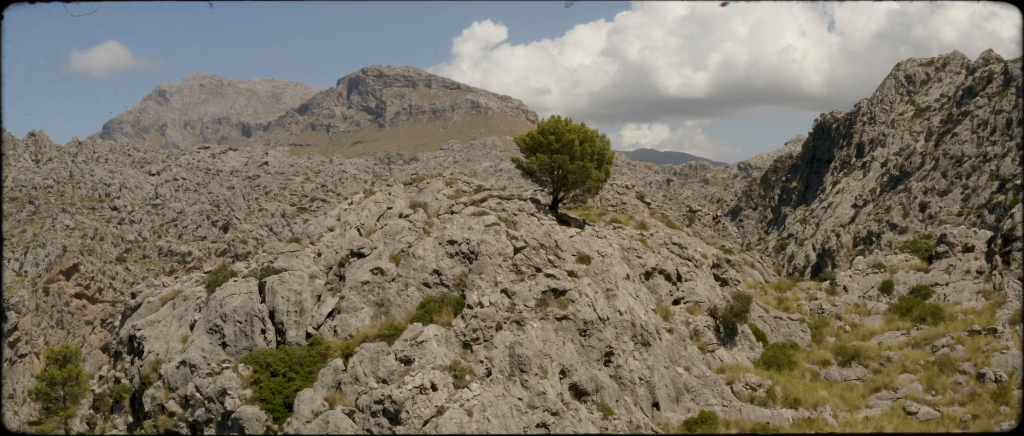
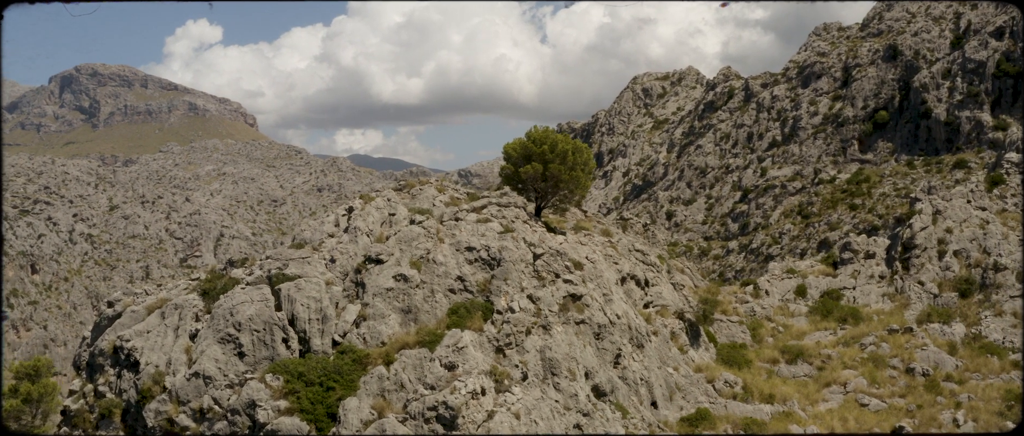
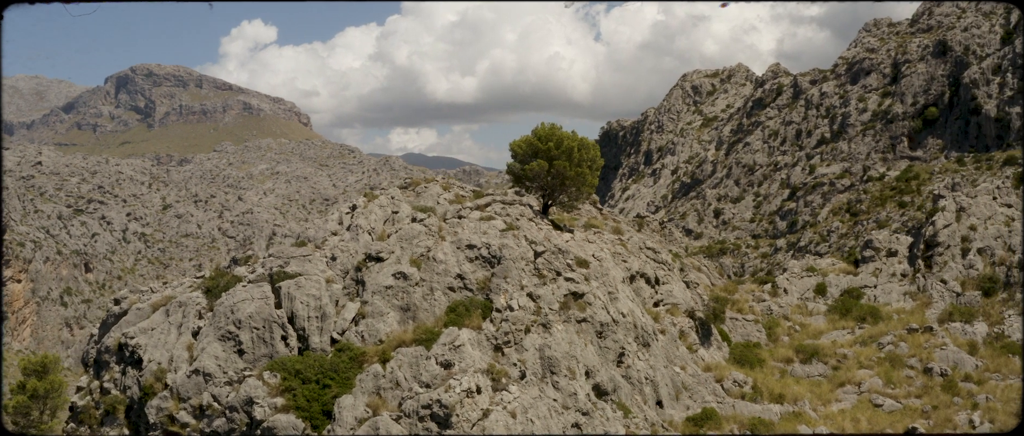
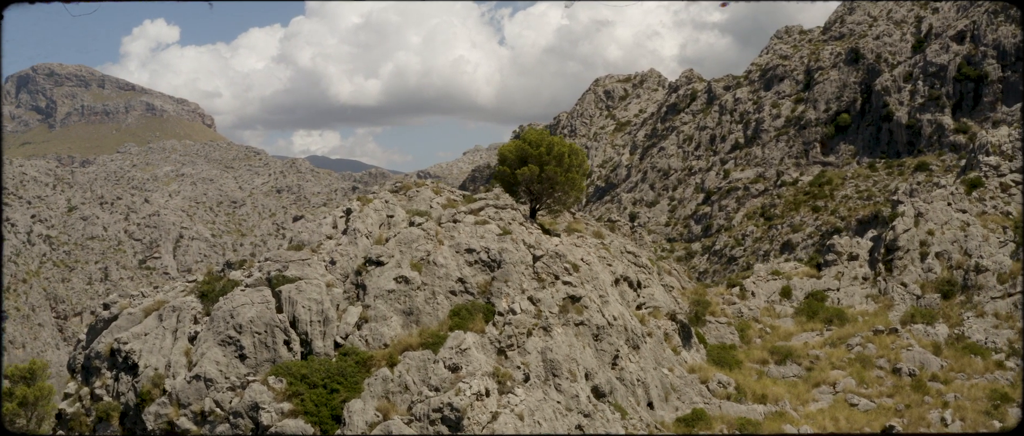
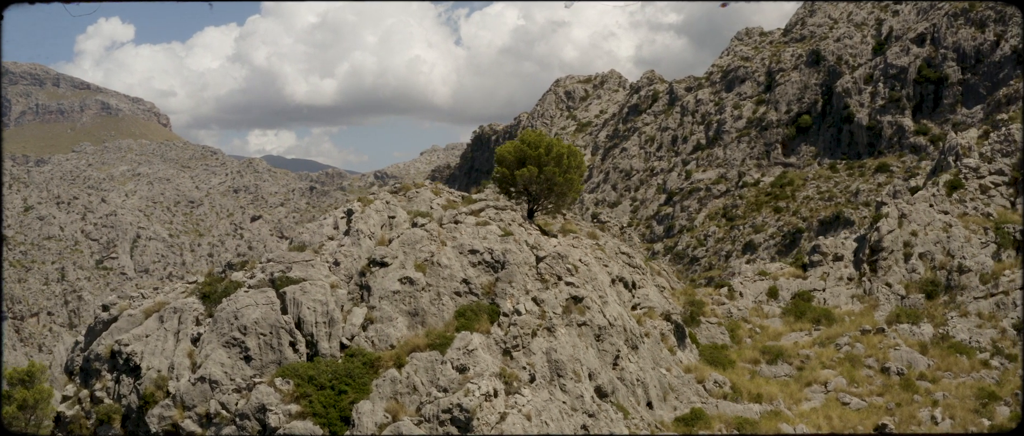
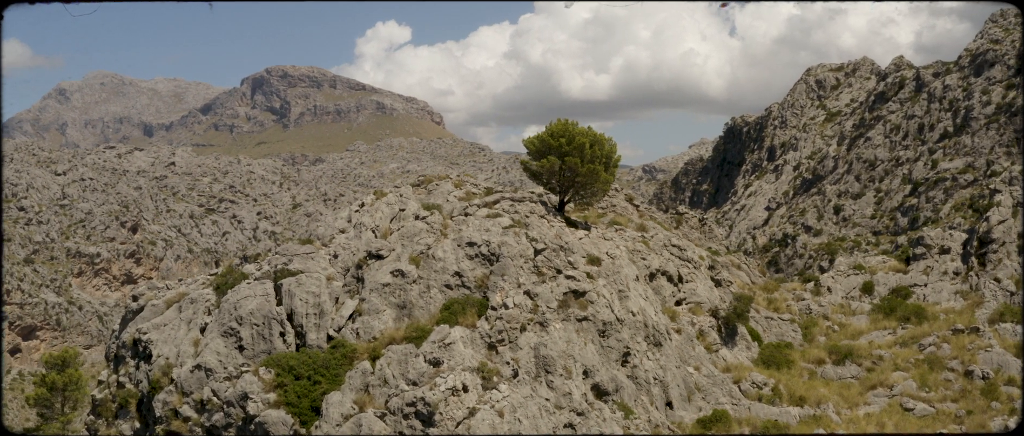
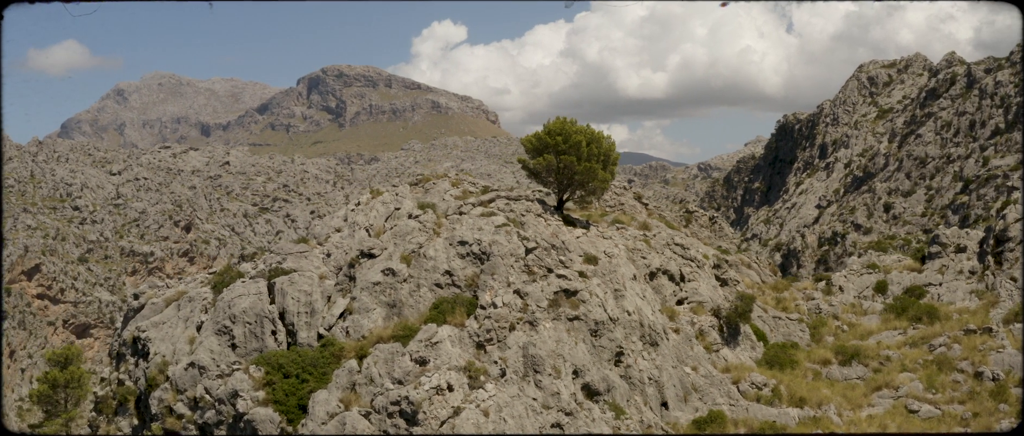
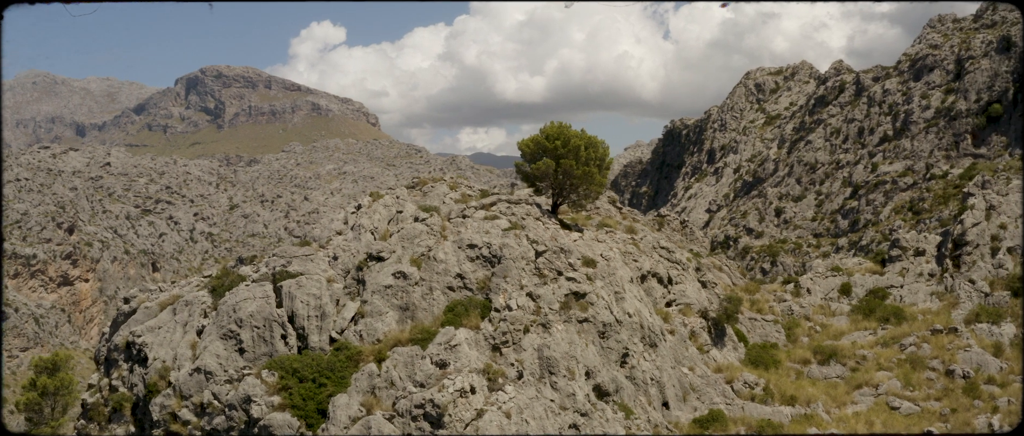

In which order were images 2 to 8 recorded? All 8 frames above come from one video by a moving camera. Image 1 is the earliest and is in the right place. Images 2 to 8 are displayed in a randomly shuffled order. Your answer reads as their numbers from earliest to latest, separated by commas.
7, 6, 8, 3, 2, 4, 5
